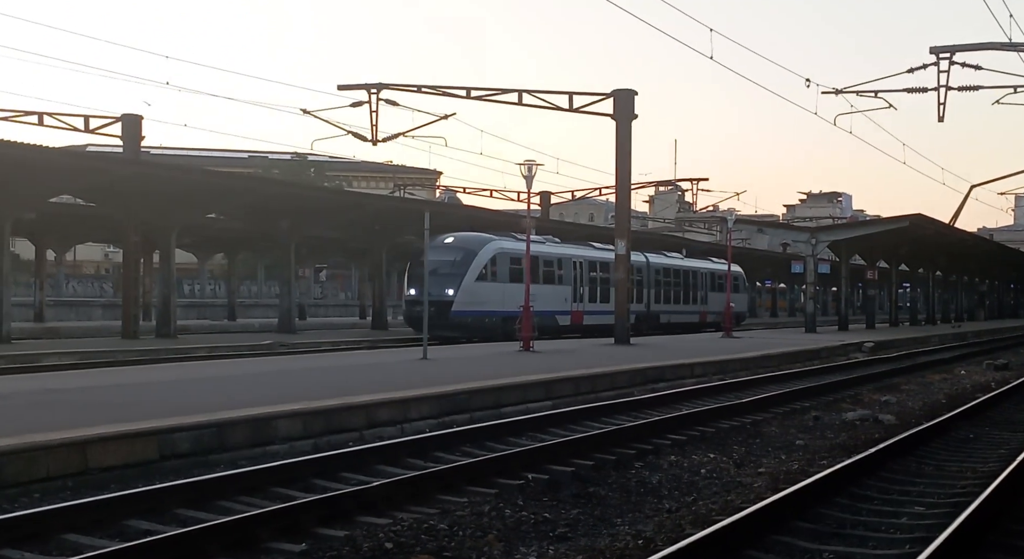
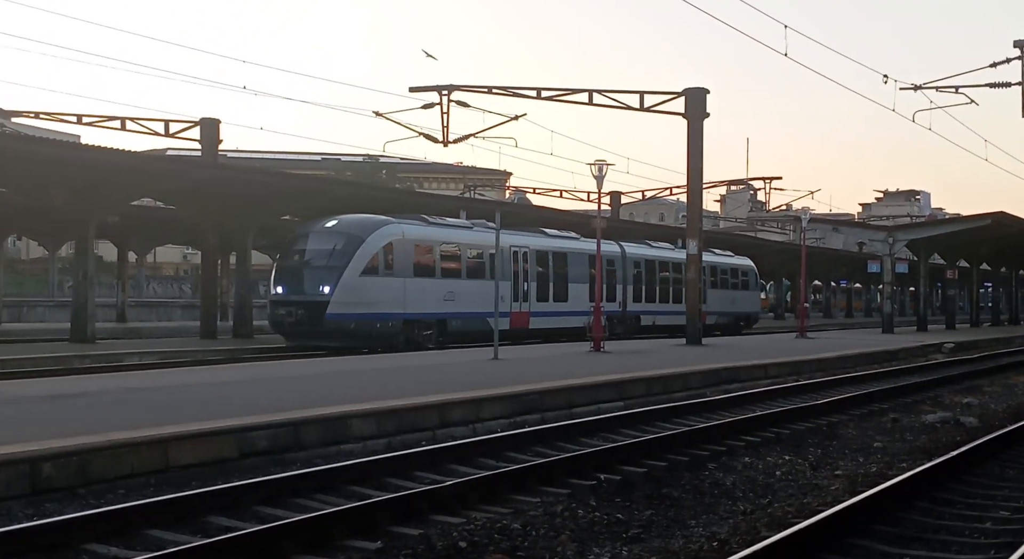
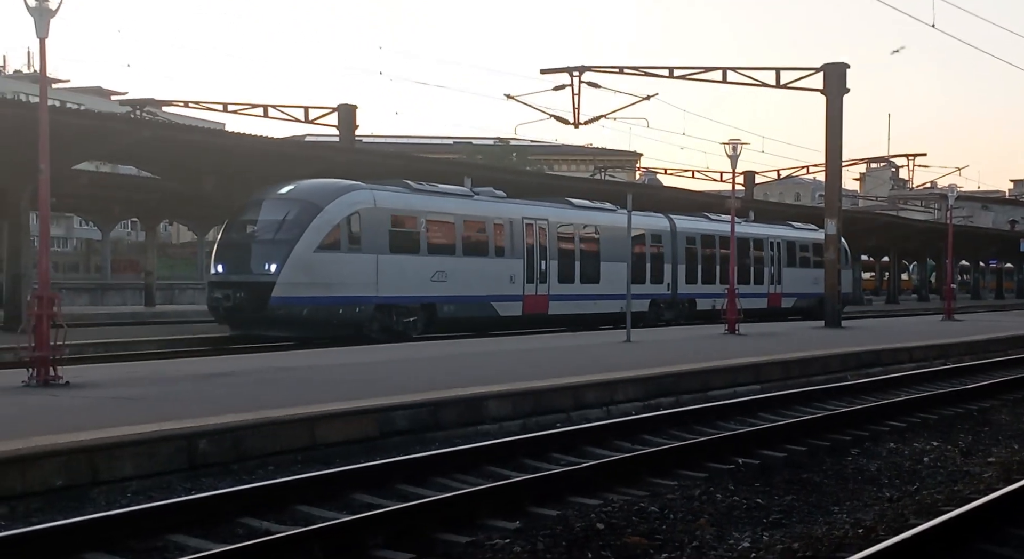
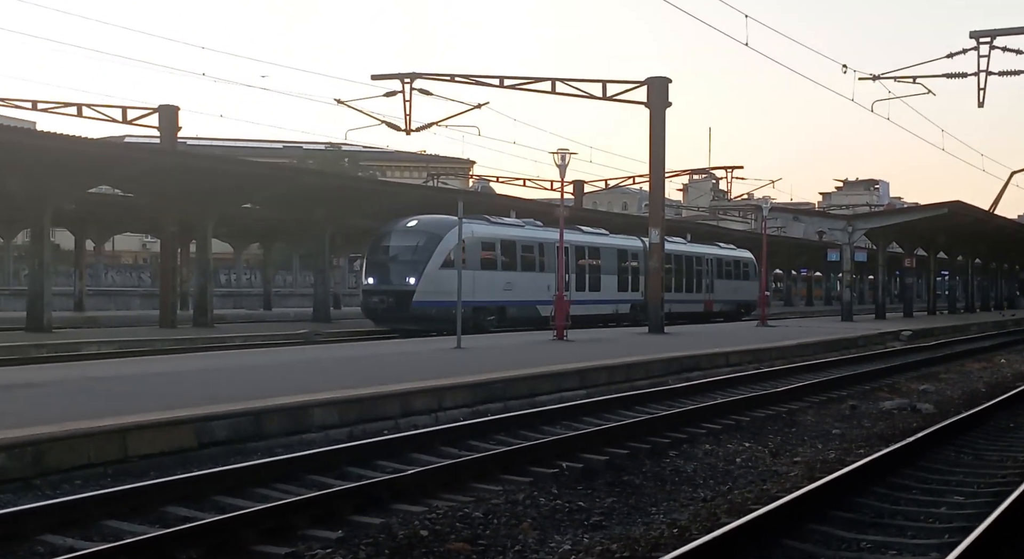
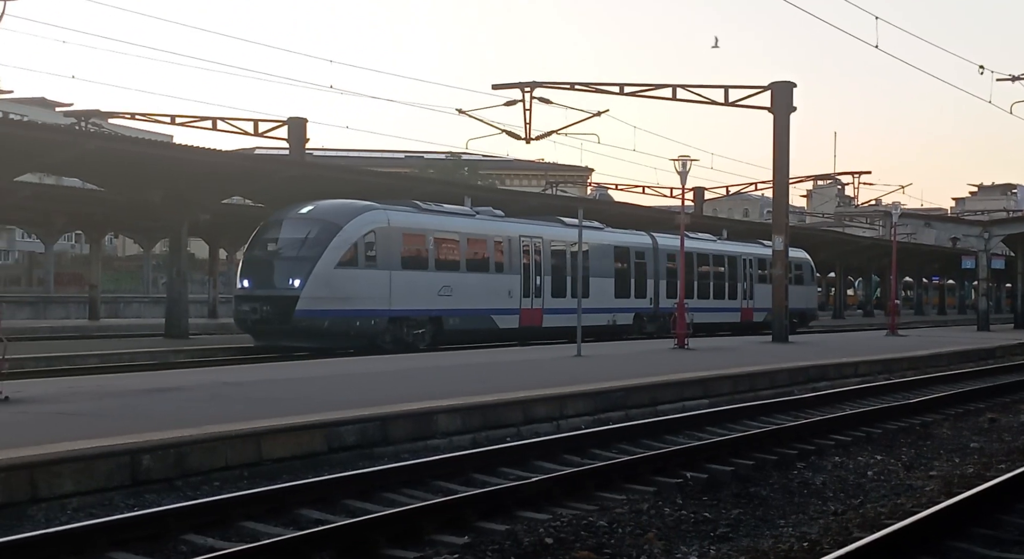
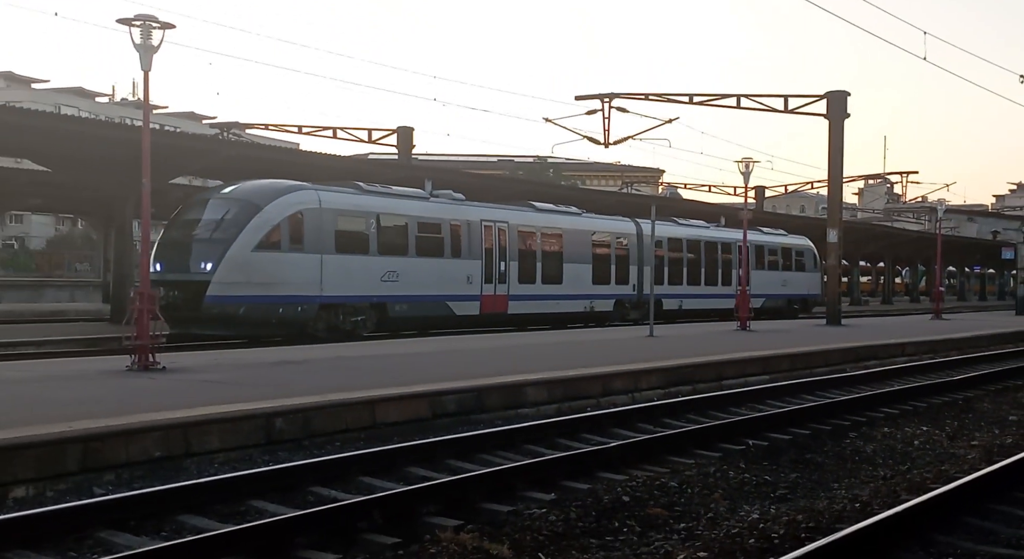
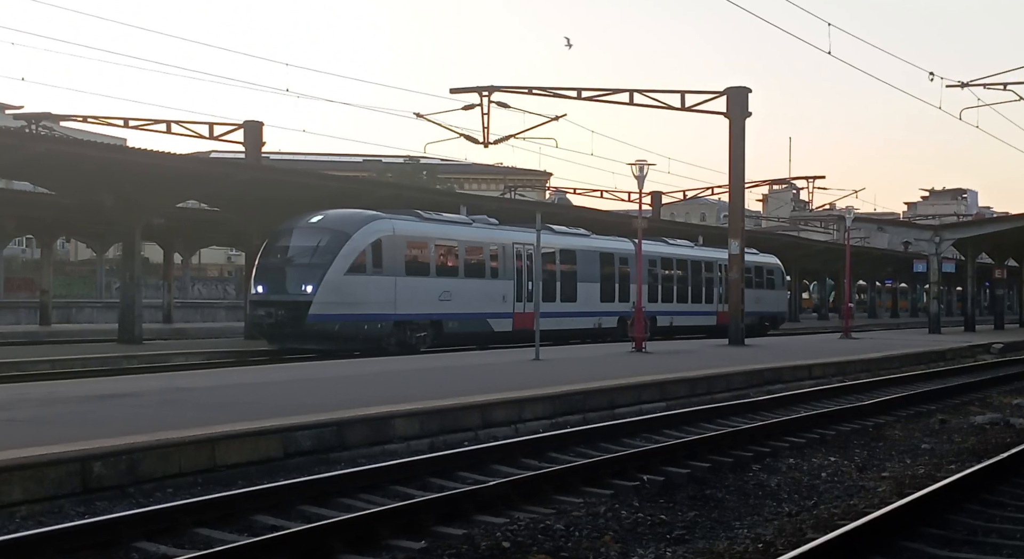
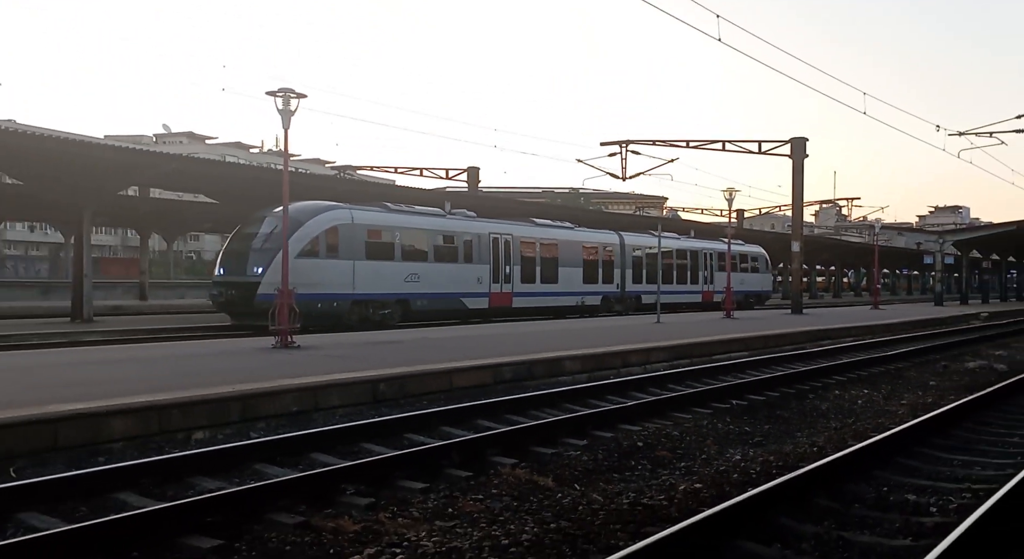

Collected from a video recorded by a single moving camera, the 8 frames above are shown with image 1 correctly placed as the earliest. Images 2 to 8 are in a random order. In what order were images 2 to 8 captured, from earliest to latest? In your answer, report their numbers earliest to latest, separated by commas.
4, 2, 7, 5, 3, 6, 8
